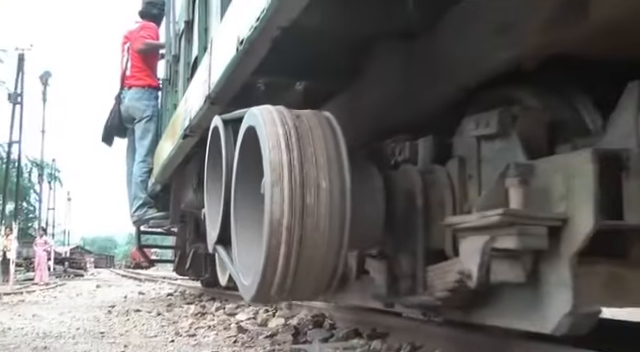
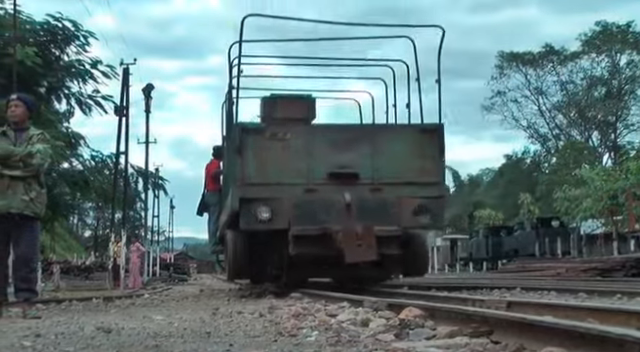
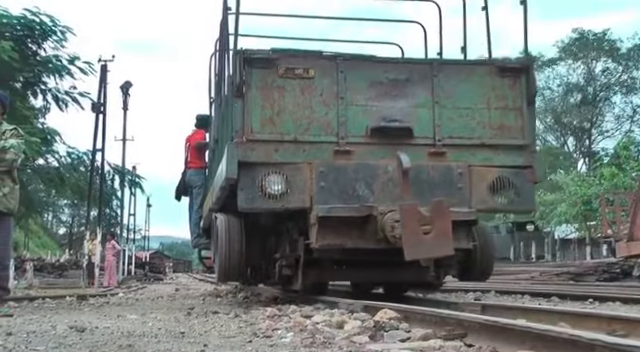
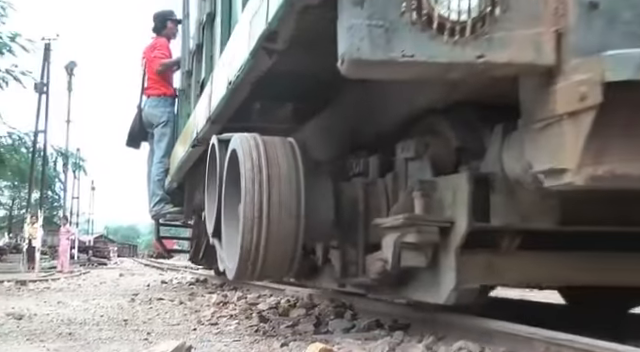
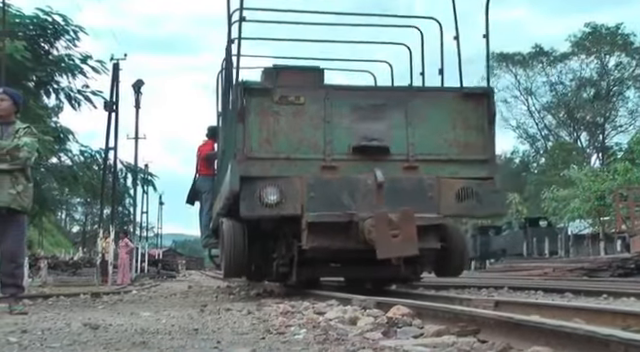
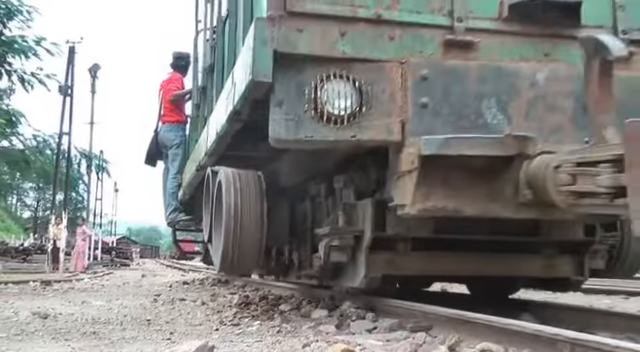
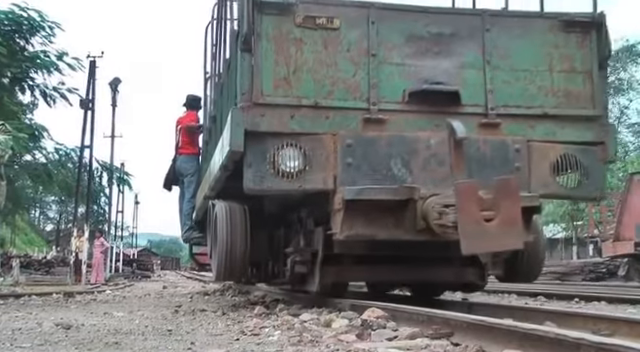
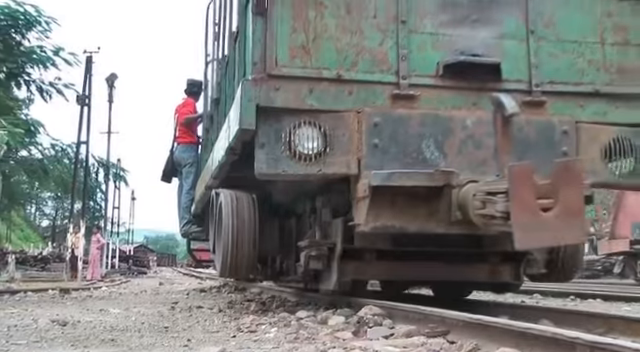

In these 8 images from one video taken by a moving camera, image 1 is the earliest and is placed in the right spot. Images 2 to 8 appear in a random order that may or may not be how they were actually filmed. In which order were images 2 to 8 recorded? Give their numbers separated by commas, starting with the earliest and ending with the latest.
4, 6, 8, 7, 3, 5, 2
